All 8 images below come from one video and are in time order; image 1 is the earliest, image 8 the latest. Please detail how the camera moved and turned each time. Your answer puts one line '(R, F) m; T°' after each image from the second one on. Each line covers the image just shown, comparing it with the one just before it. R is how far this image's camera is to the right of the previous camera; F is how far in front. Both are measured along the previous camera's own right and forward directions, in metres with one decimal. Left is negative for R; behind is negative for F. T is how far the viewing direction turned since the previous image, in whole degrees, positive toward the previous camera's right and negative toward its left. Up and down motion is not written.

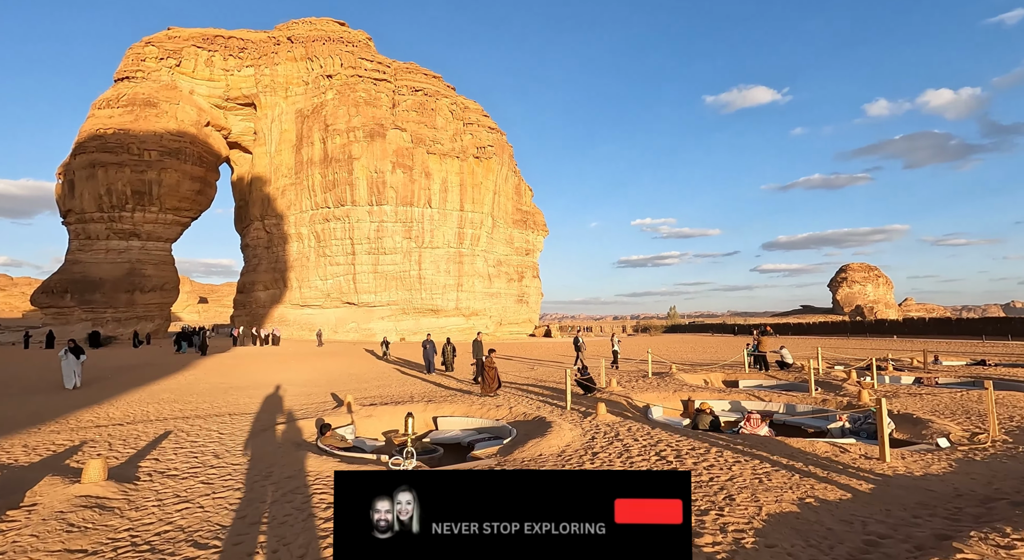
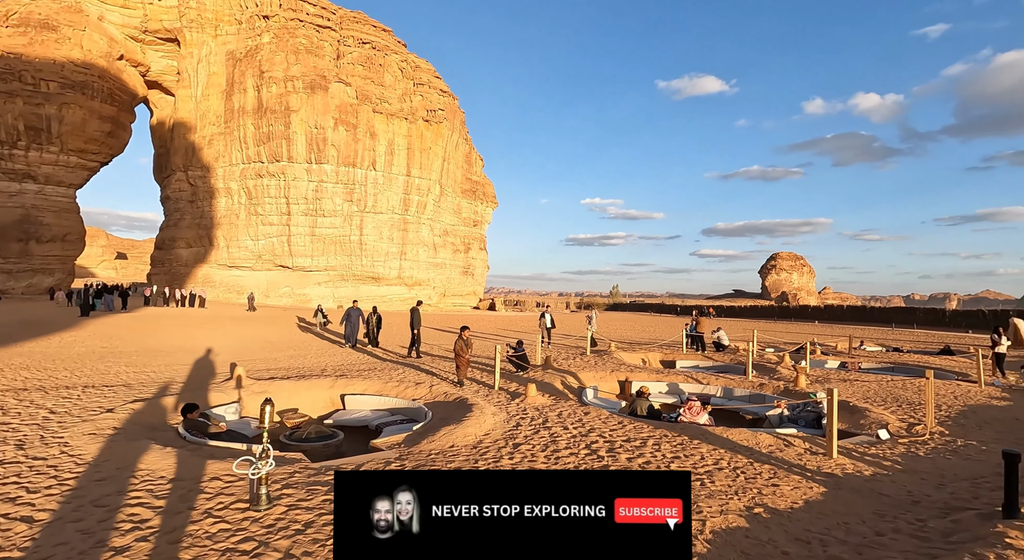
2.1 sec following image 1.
(+0.3, +1.1) m; +5°
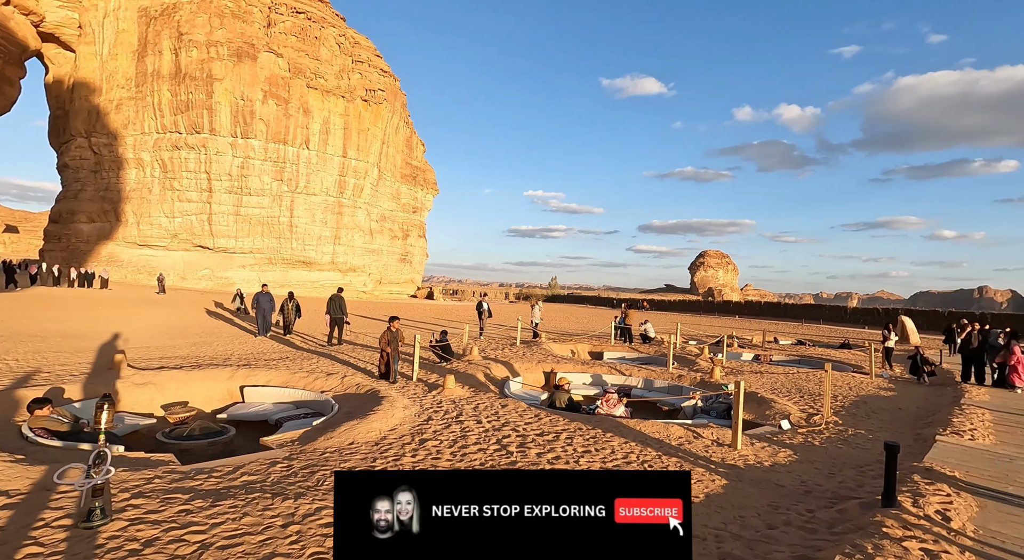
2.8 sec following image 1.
(+0.3, +0.3) m; +6°
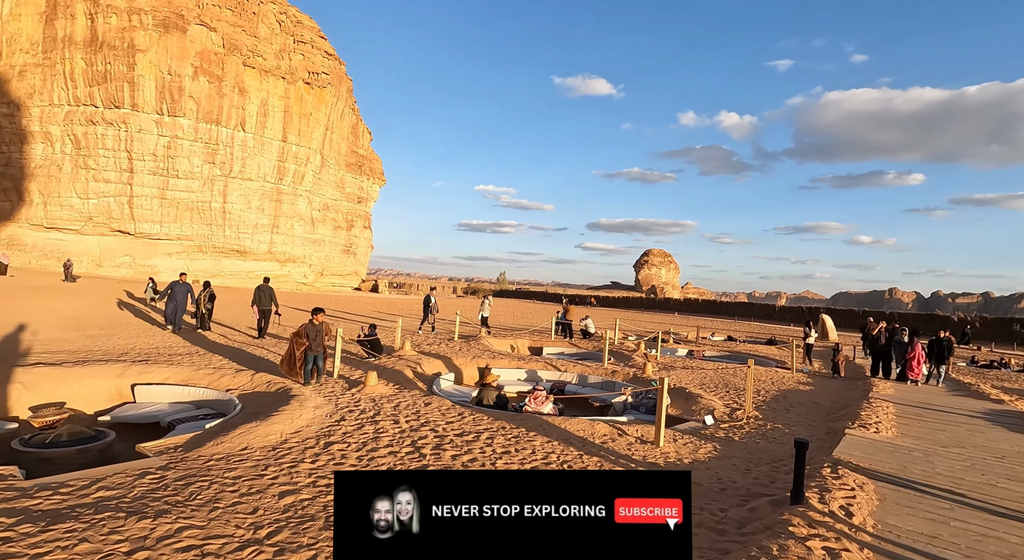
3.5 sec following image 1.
(+0.3, +0.3) m; +6°
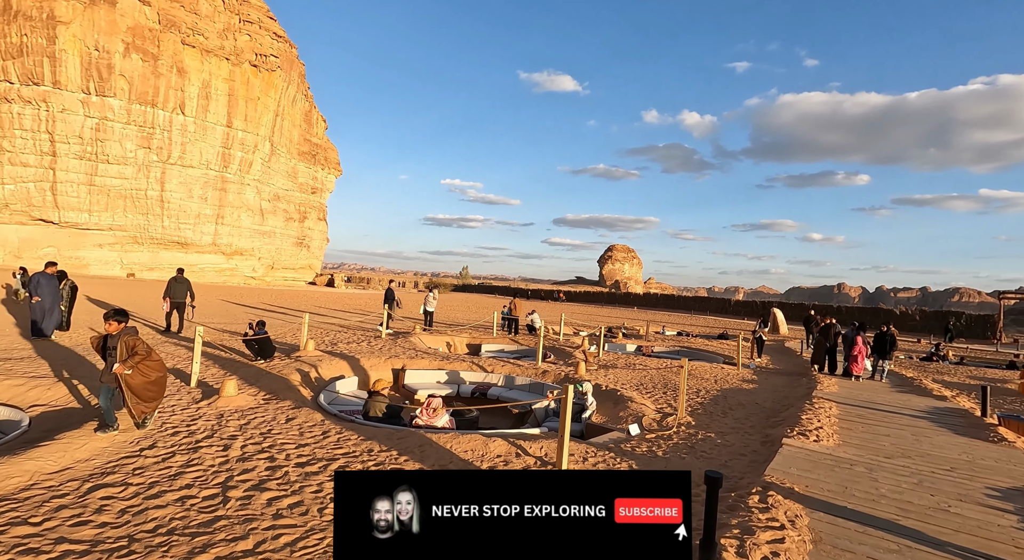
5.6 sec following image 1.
(+0.9, +1.3) m; +4°
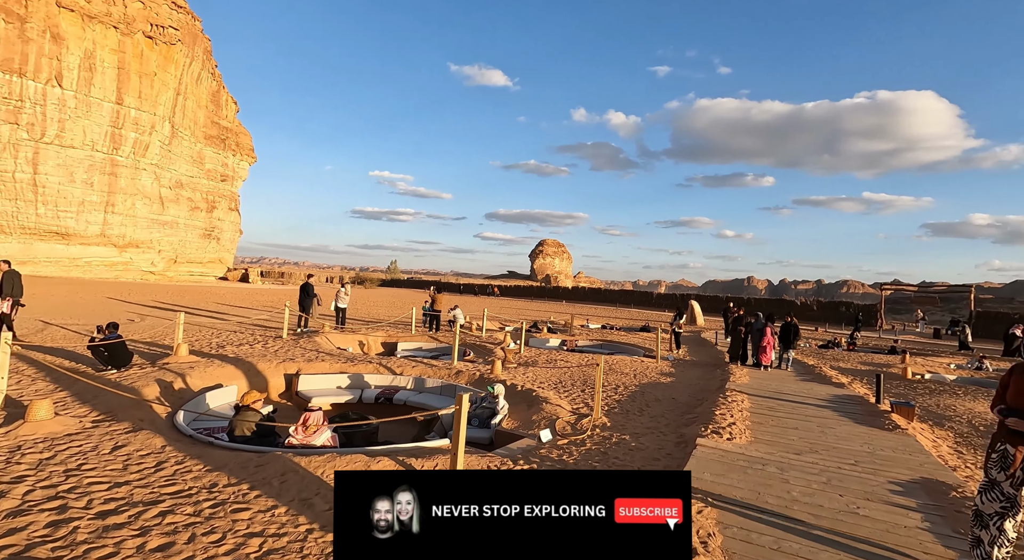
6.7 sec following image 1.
(+0.4, +0.9) m; +7°
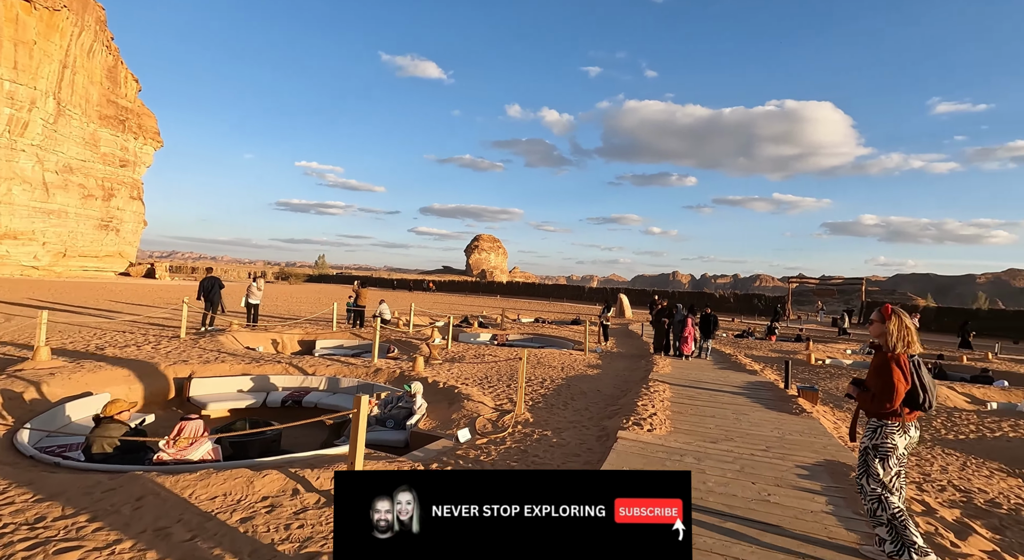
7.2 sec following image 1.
(+0.3, +0.5) m; +7°
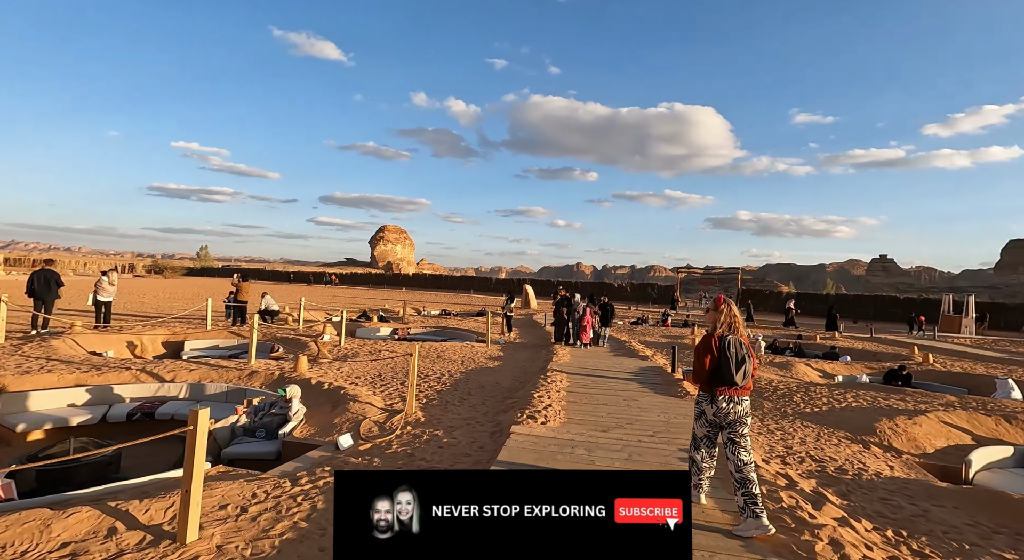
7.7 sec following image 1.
(+0.3, +0.5) m; +10°
